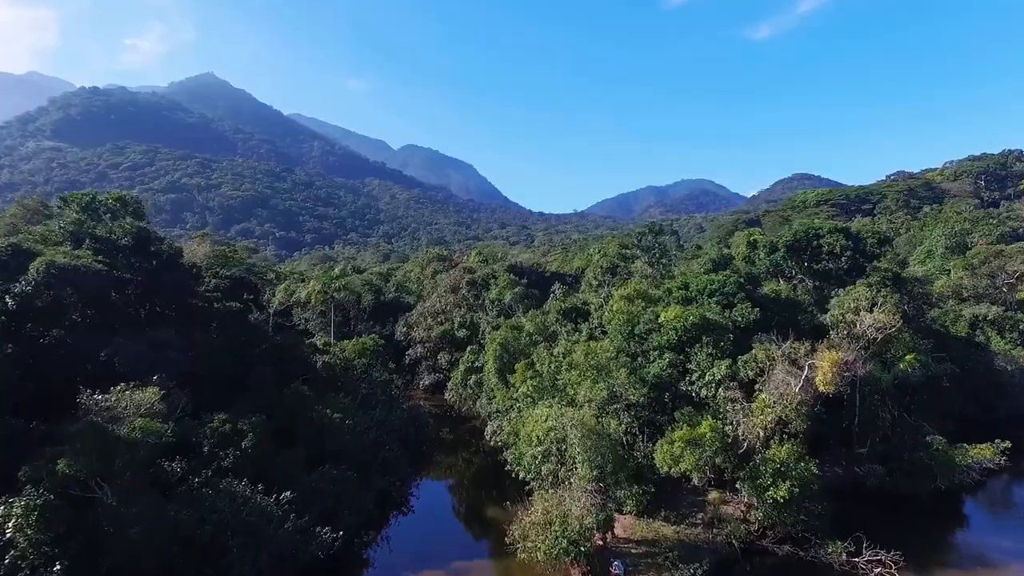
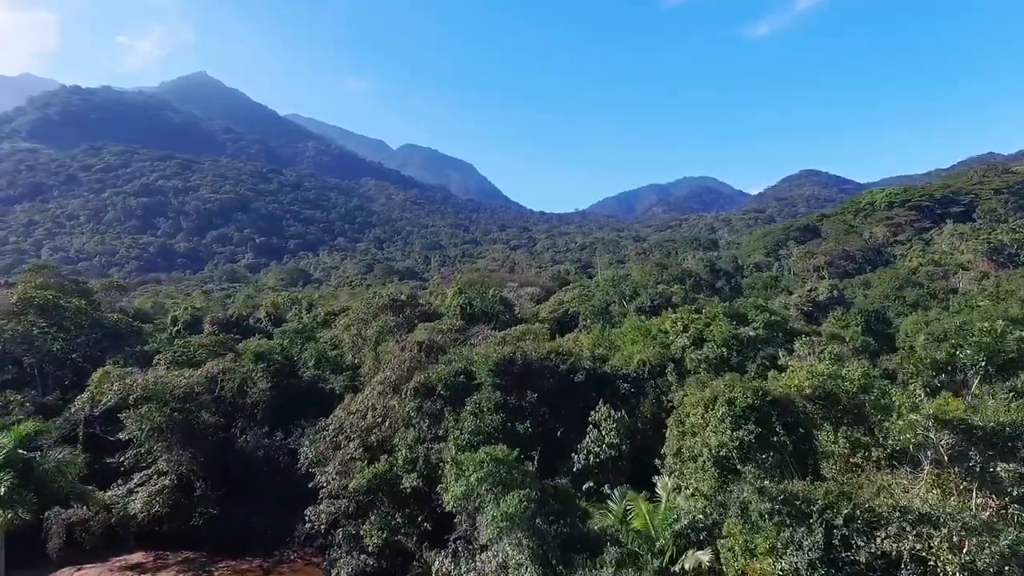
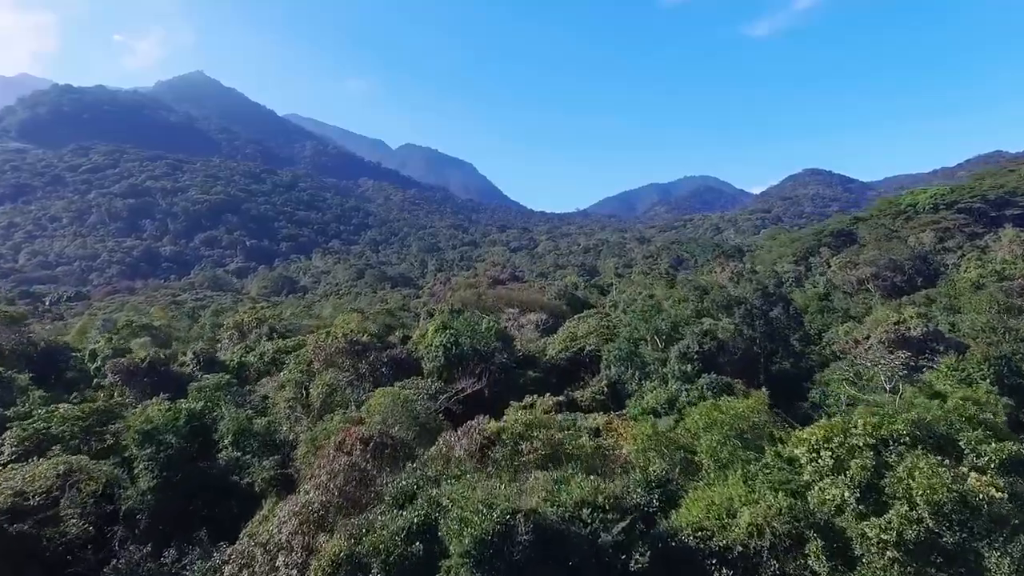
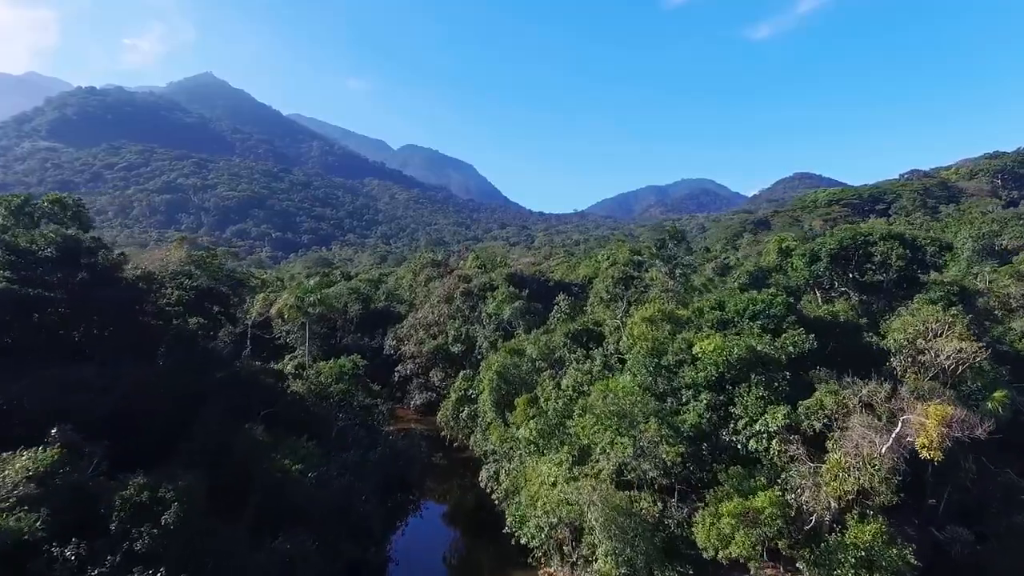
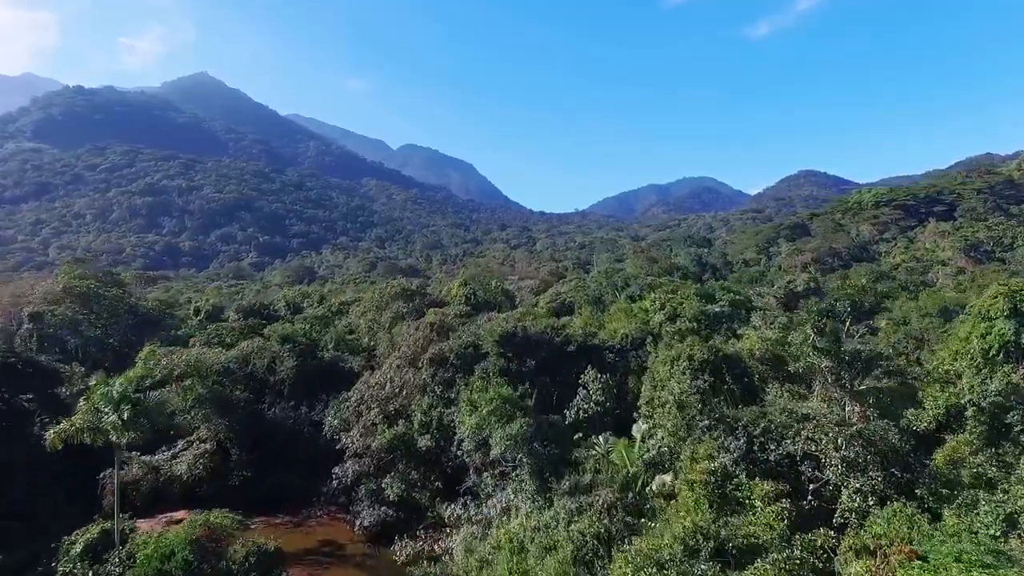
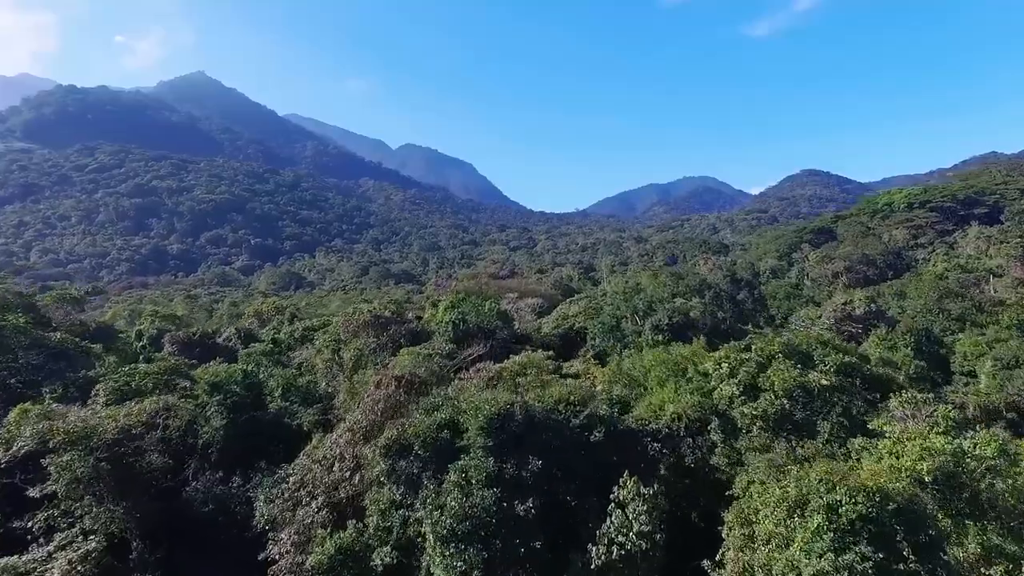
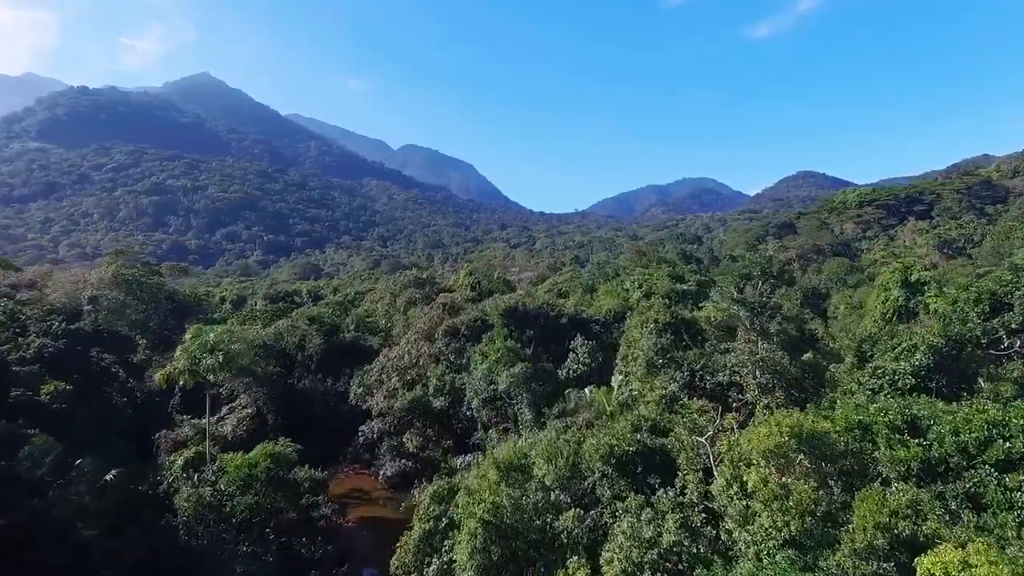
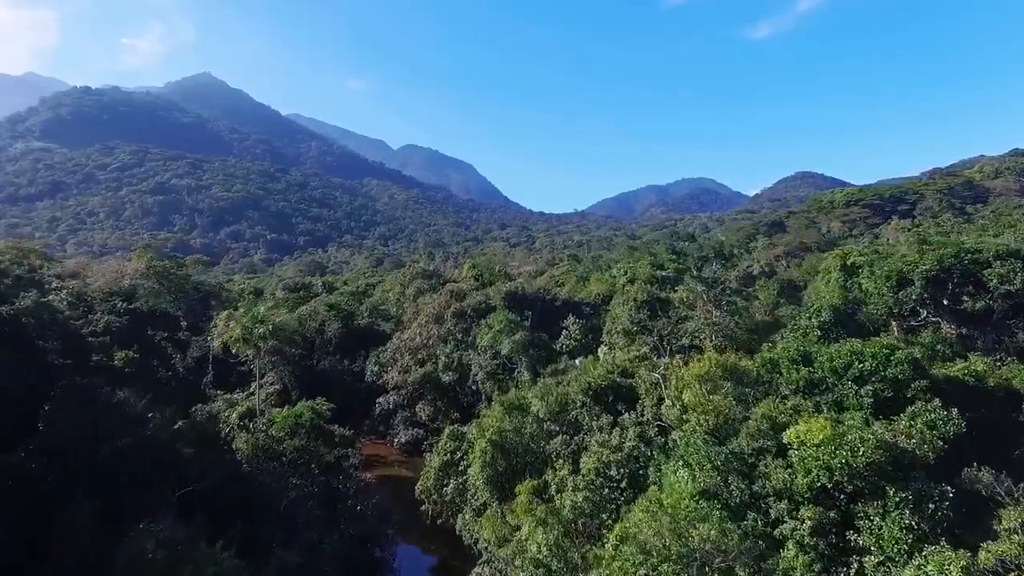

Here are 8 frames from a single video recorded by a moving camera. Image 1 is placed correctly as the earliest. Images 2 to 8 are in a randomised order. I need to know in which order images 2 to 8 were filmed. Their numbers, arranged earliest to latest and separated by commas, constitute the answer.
4, 8, 7, 5, 2, 6, 3
